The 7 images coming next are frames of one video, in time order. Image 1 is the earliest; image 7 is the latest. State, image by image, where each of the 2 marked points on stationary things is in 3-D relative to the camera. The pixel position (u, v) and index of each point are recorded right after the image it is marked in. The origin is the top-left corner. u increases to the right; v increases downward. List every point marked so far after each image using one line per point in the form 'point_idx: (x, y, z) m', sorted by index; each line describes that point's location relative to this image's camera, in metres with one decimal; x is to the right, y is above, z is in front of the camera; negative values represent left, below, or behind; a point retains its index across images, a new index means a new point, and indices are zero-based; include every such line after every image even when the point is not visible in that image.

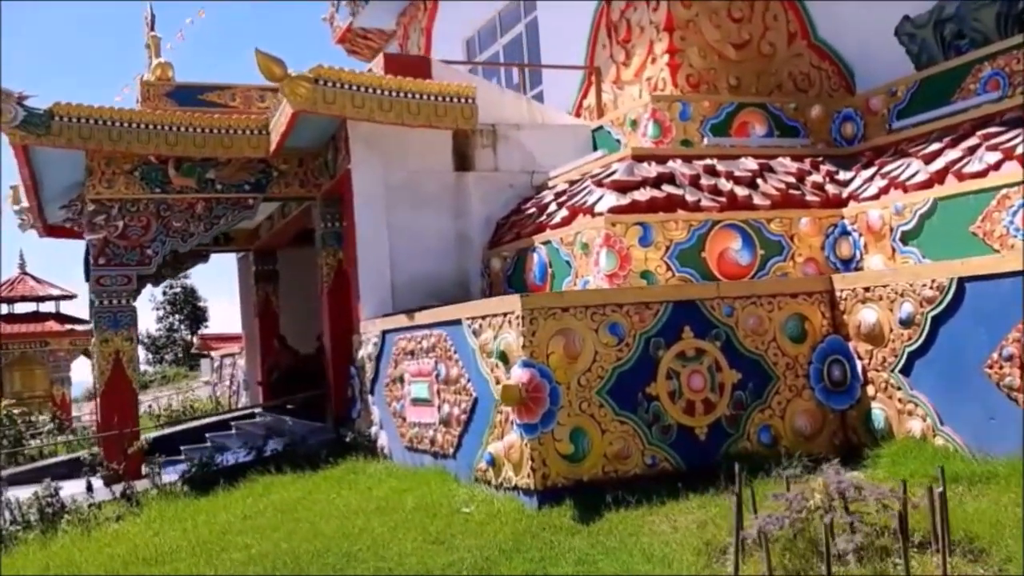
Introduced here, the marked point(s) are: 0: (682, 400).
0: (+1.0, -0.6, +5.7) m
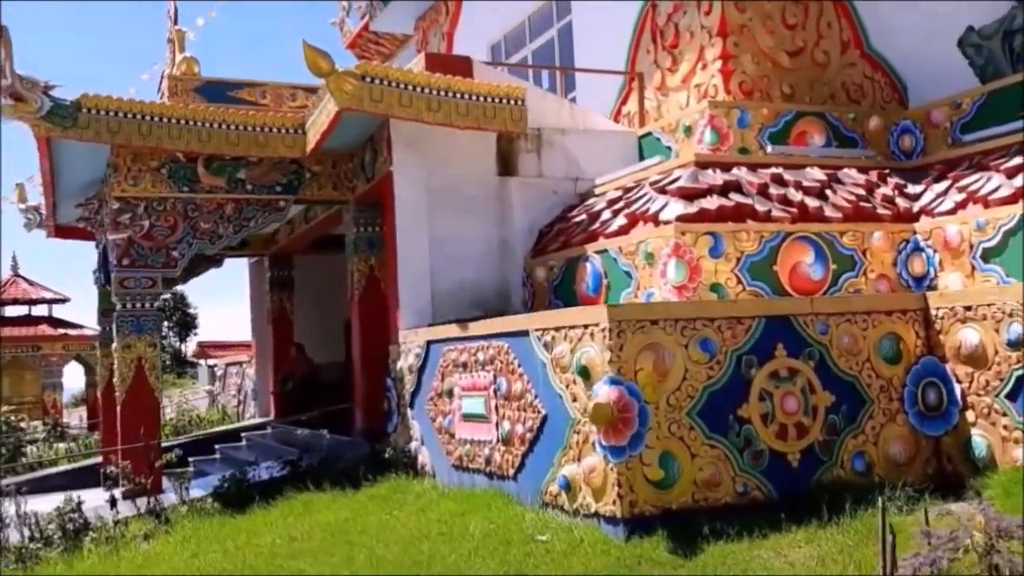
0: (+1.4, -0.7, +5.3) m
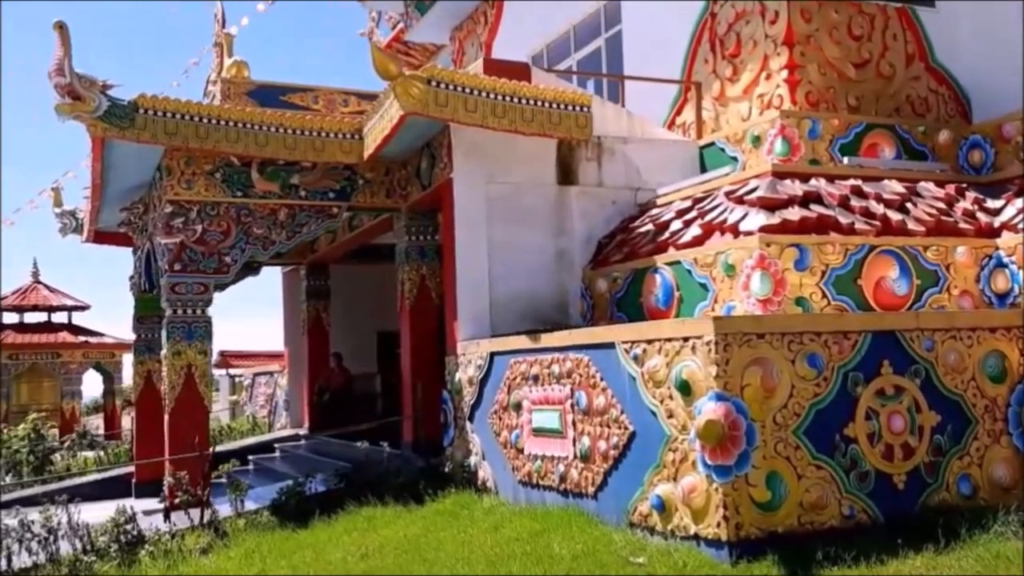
0: (+1.9, -0.8, +5.1) m
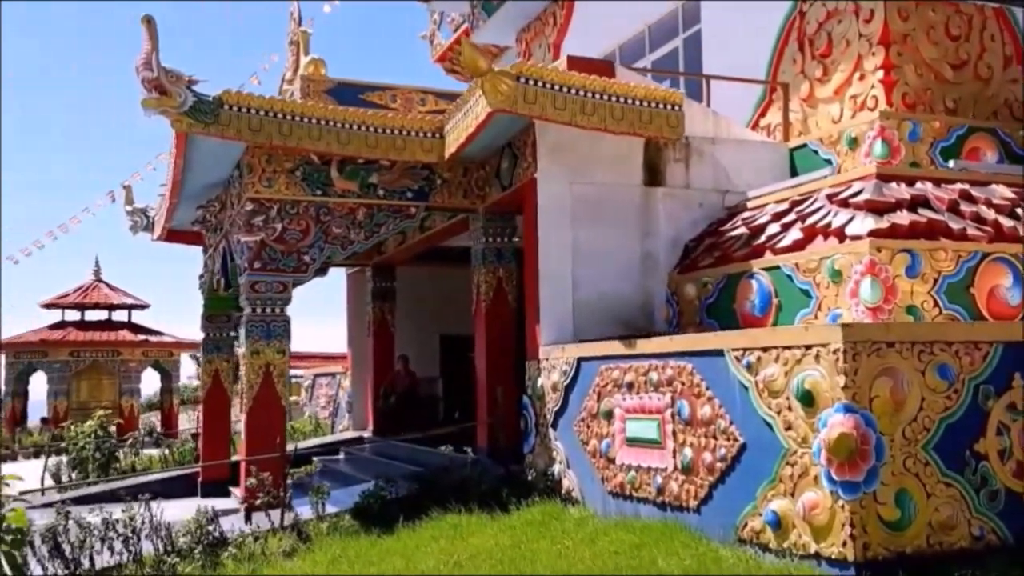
0: (+2.4, -0.8, +4.8) m
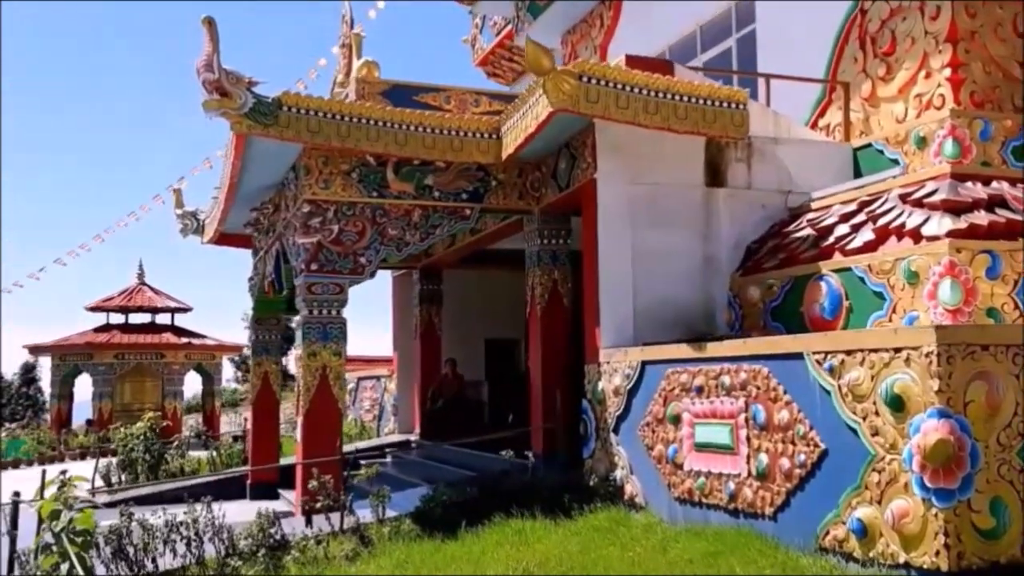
0: (+2.8, -0.8, +4.6) m
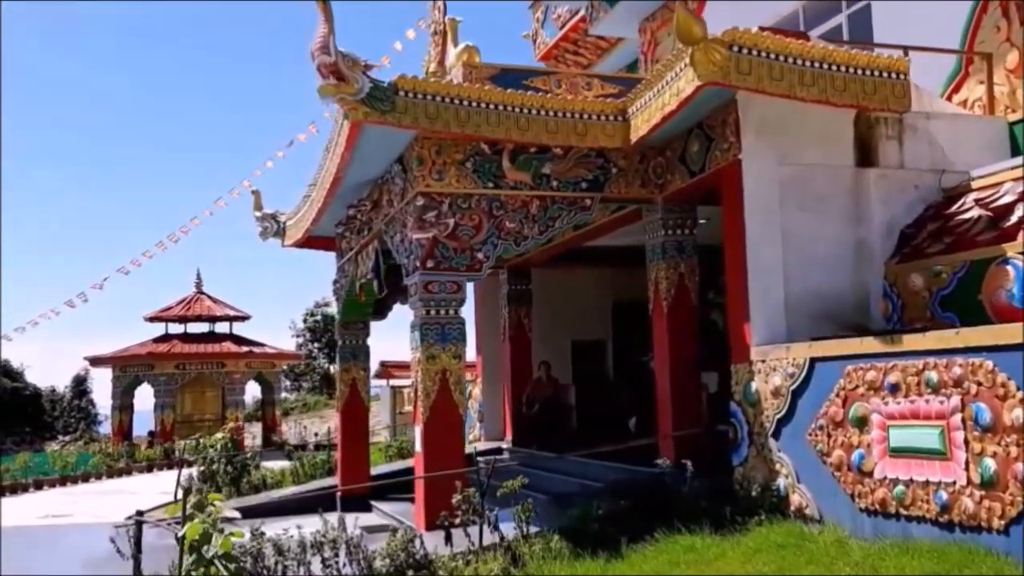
0: (+3.7, -0.7, +3.9) m
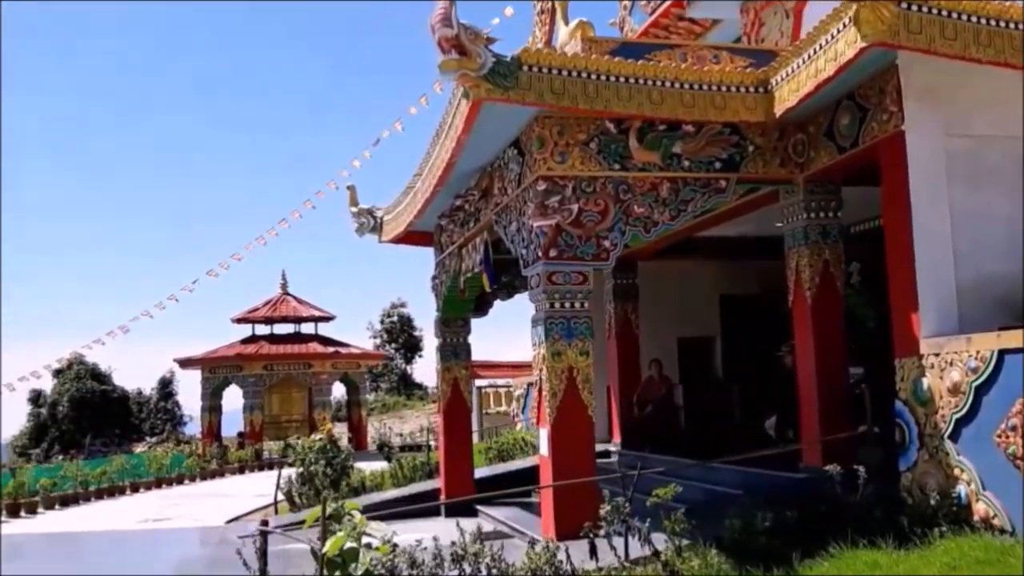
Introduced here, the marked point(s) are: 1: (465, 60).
0: (+4.3, -0.6, +3.0) m
1: (-0.3, +1.5, +6.3) m
